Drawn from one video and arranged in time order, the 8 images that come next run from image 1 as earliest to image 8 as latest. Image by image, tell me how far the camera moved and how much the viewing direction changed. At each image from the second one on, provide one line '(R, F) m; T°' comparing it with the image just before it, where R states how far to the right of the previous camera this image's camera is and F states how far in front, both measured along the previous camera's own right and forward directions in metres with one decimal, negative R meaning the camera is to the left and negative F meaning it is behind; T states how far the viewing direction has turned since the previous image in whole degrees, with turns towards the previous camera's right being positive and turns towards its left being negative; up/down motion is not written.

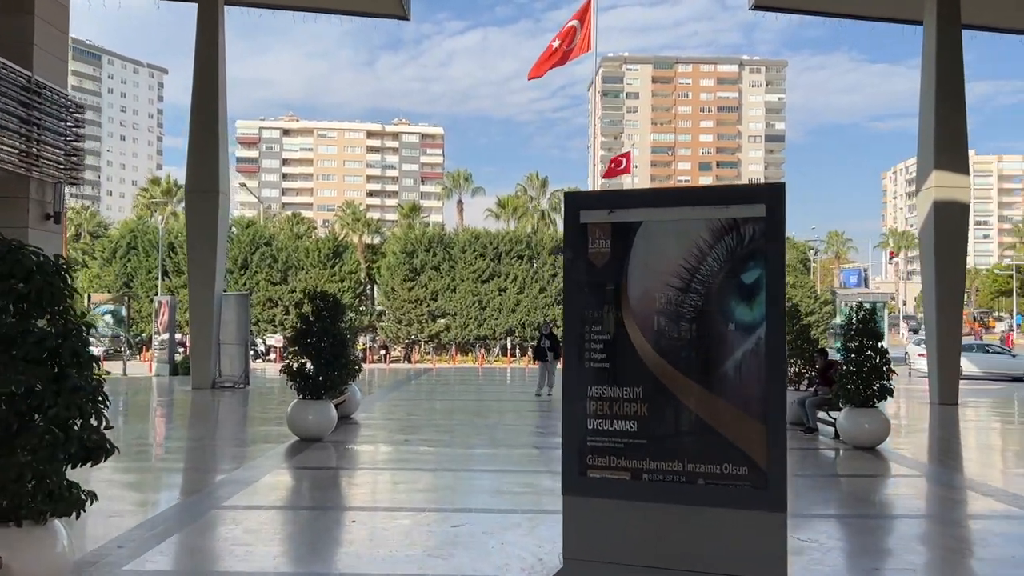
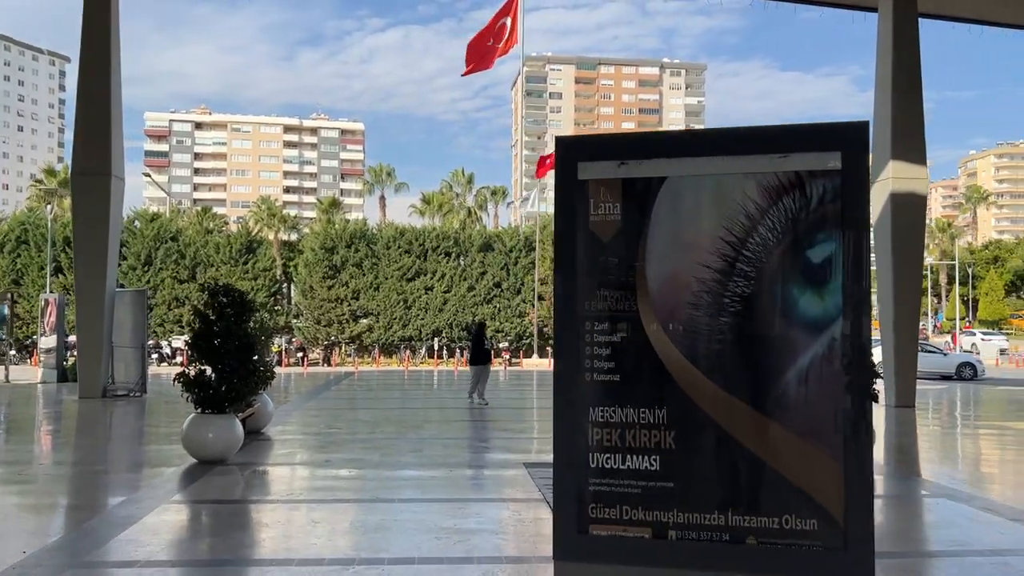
(-0.2, +1.5) m; +5°
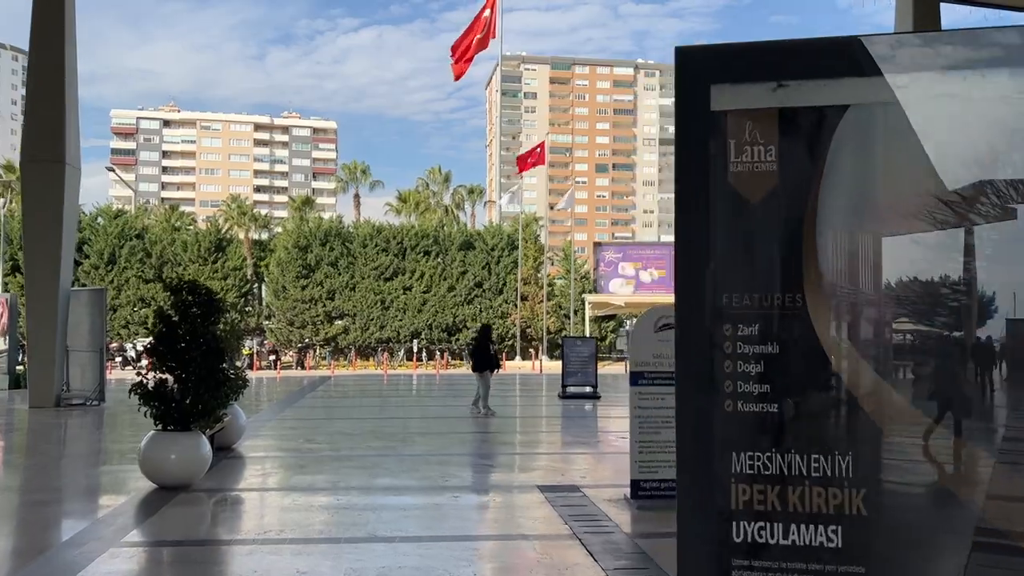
(-0.4, +1.2) m; +2°
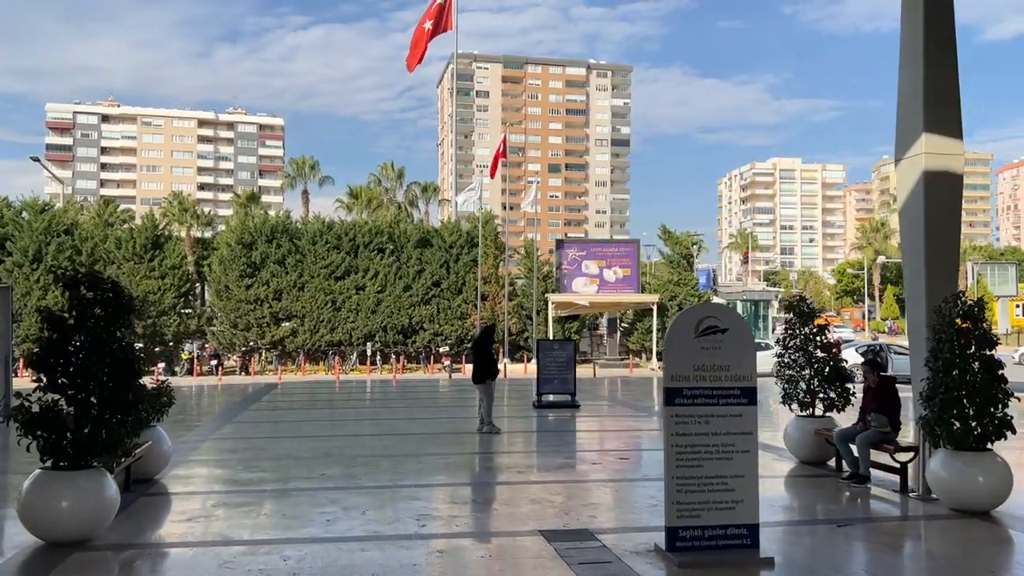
(-0.3, +1.7) m; +3°
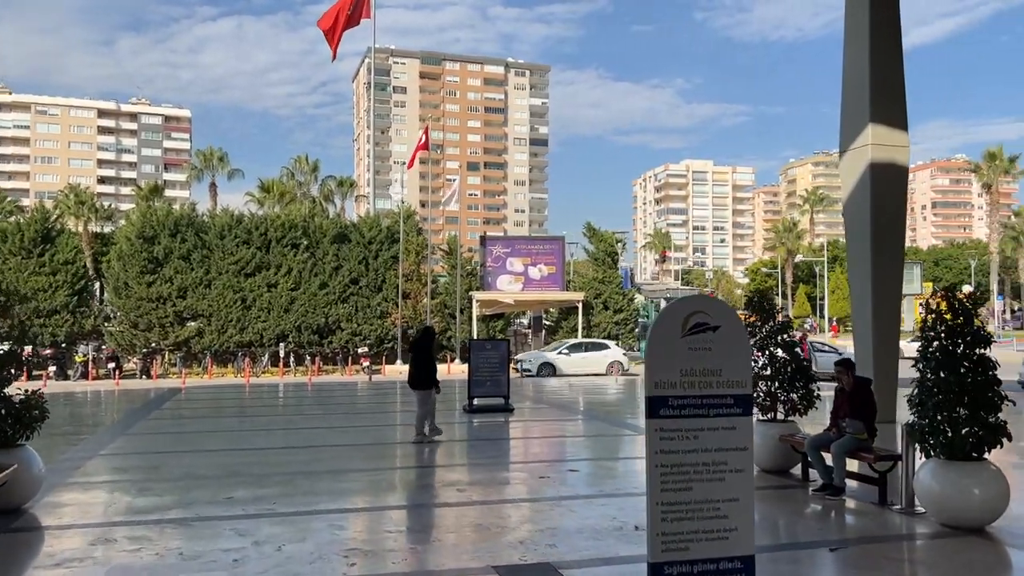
(-0.2, +1.0) m; +6°
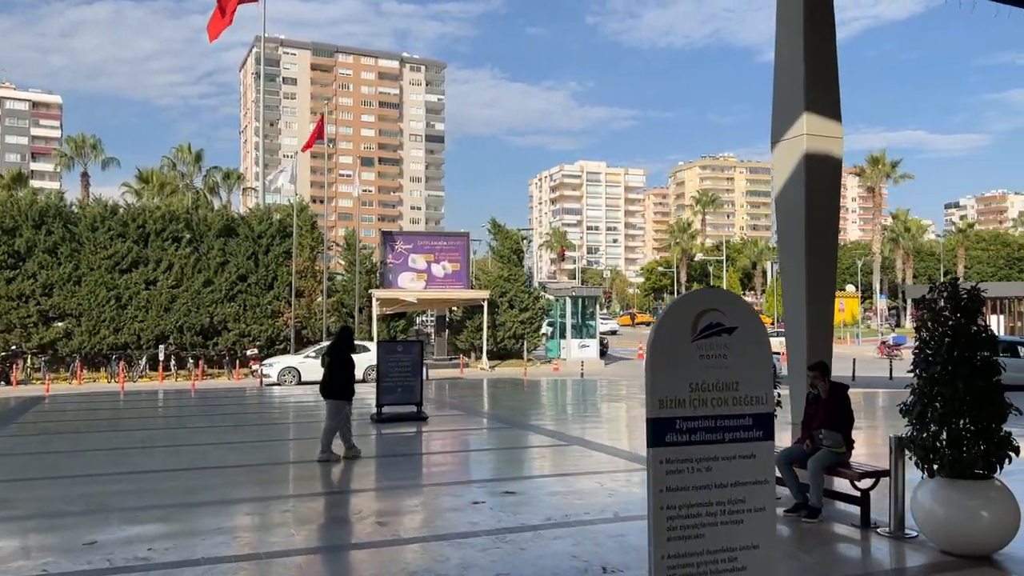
(-0.3, +1.2) m; +7°
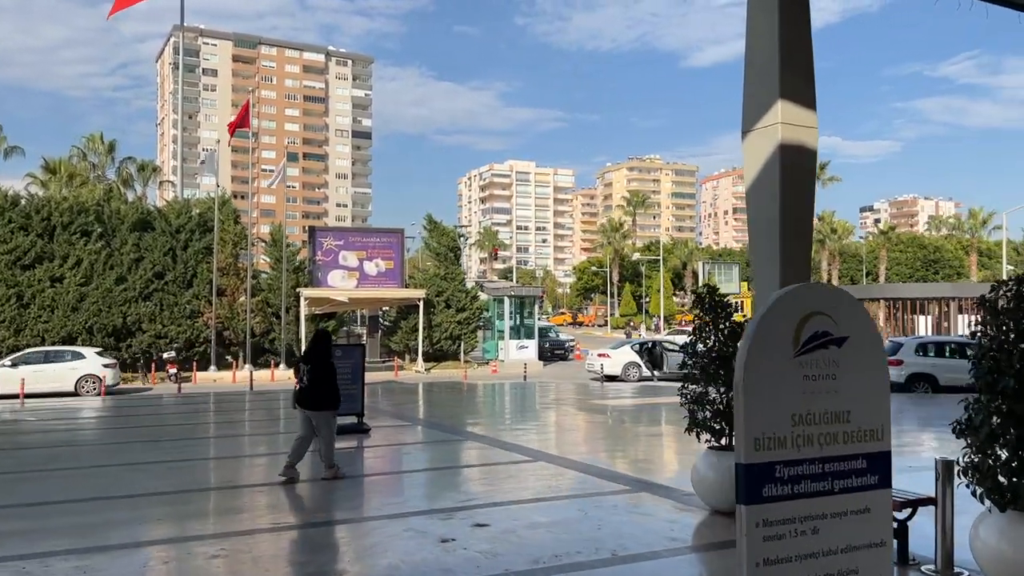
(-0.4, +1.1) m; +5°
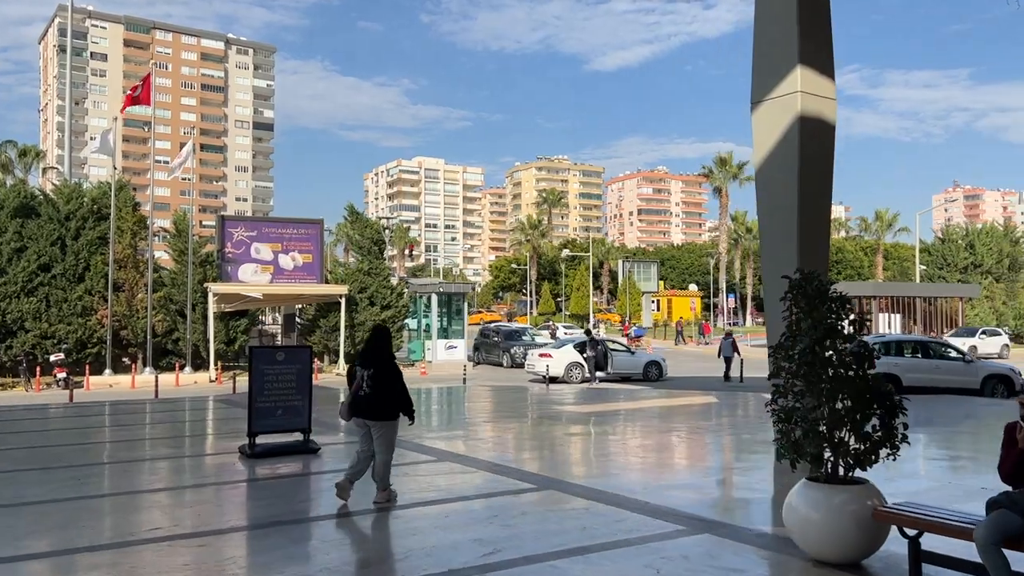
(-0.9, +1.9) m; +7°
